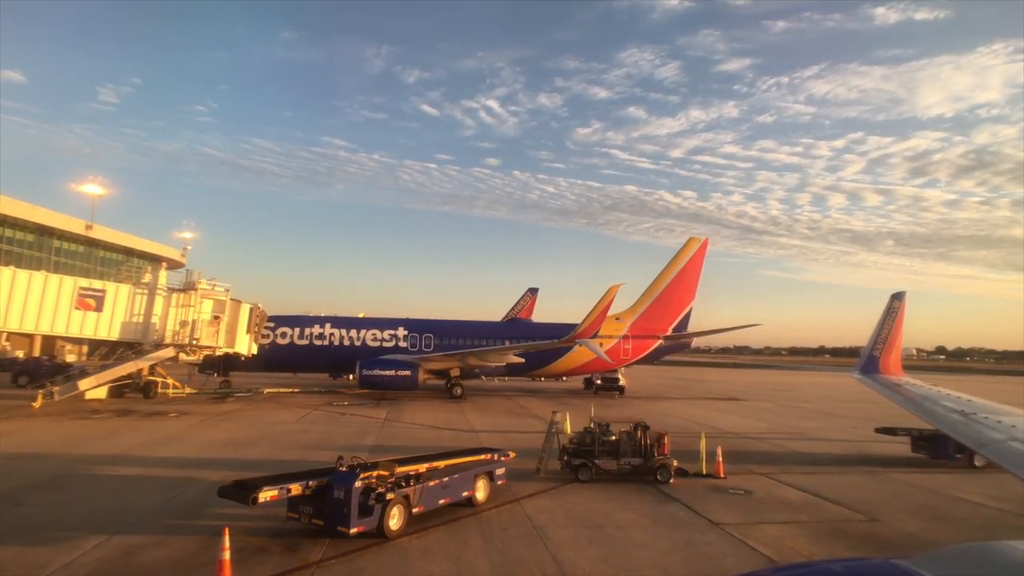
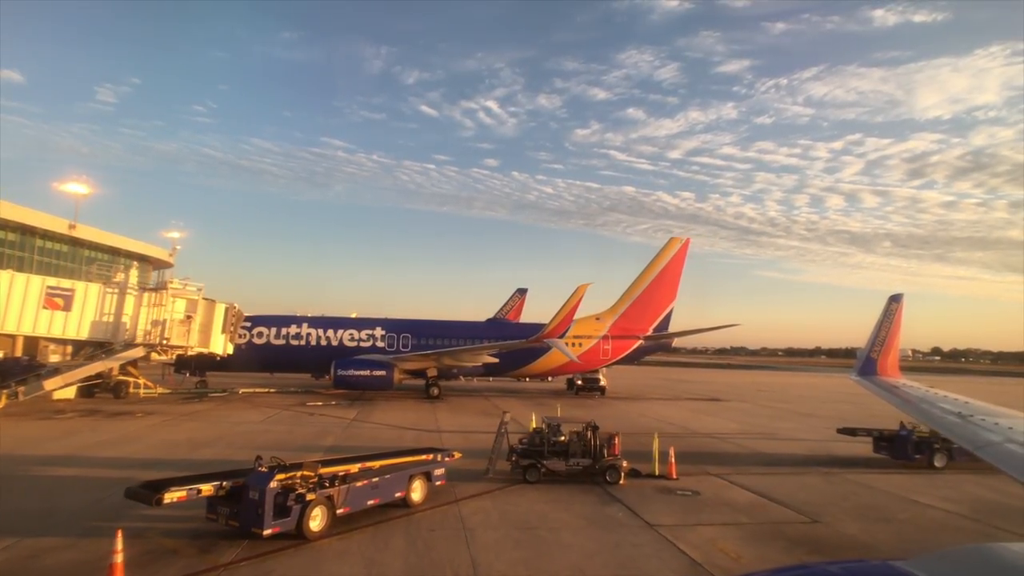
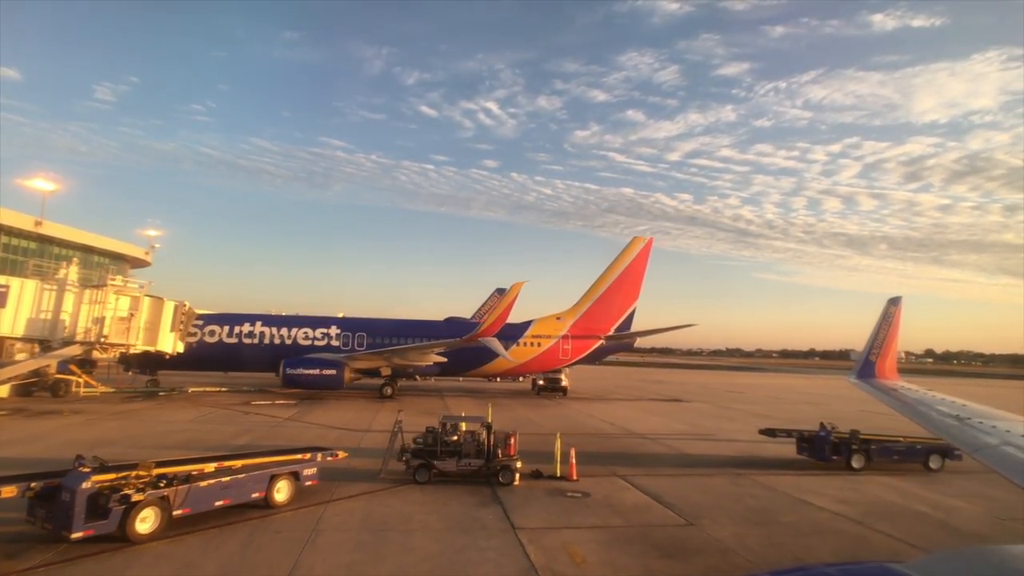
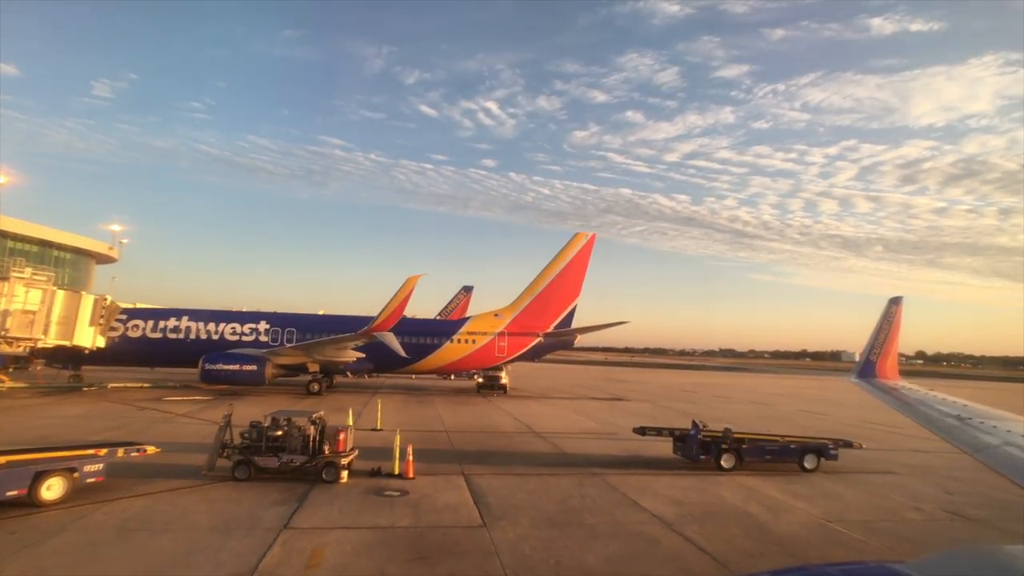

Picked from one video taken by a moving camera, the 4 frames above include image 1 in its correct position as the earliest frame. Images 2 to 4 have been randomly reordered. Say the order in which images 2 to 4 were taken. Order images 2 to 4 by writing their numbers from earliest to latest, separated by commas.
2, 3, 4
